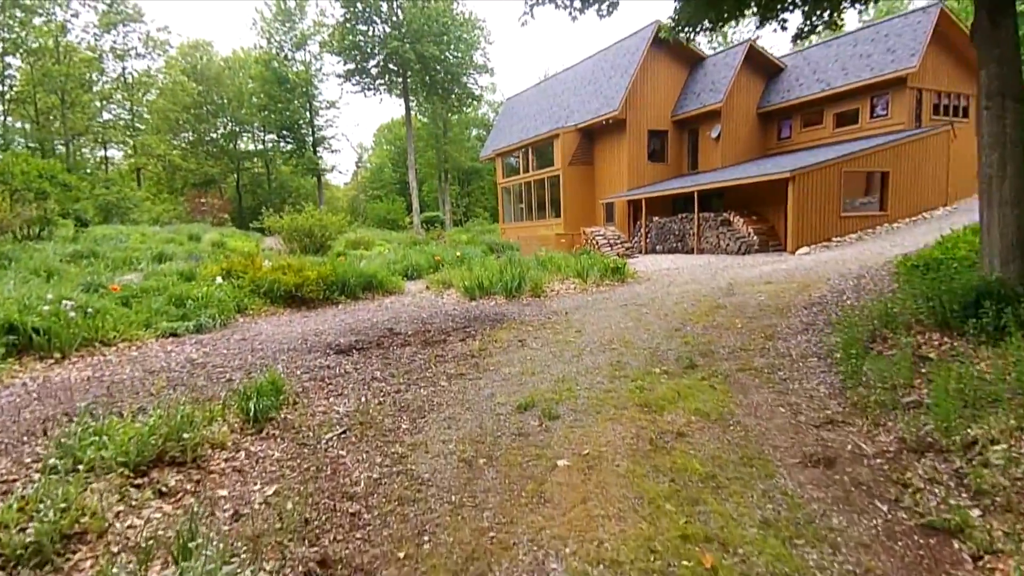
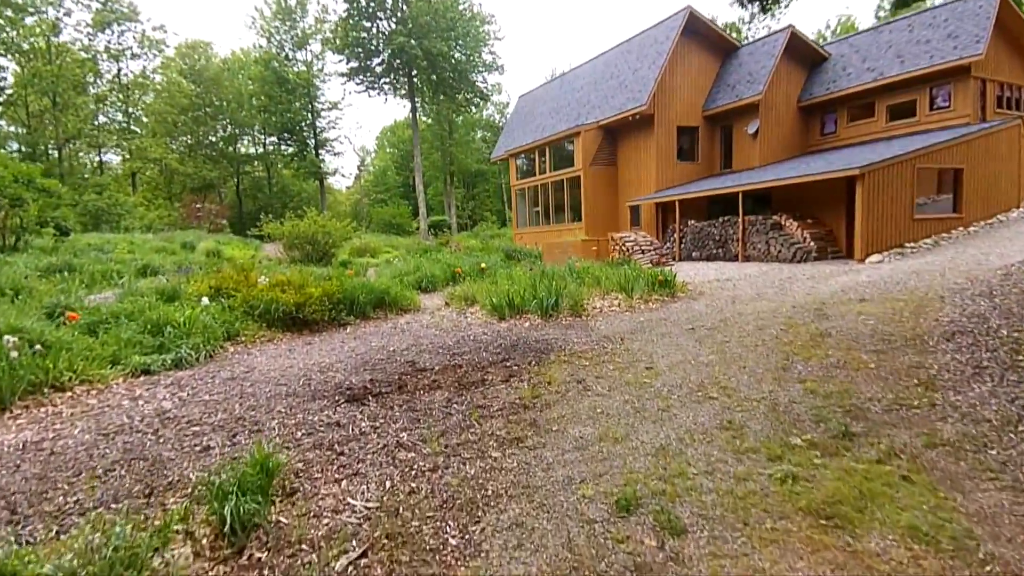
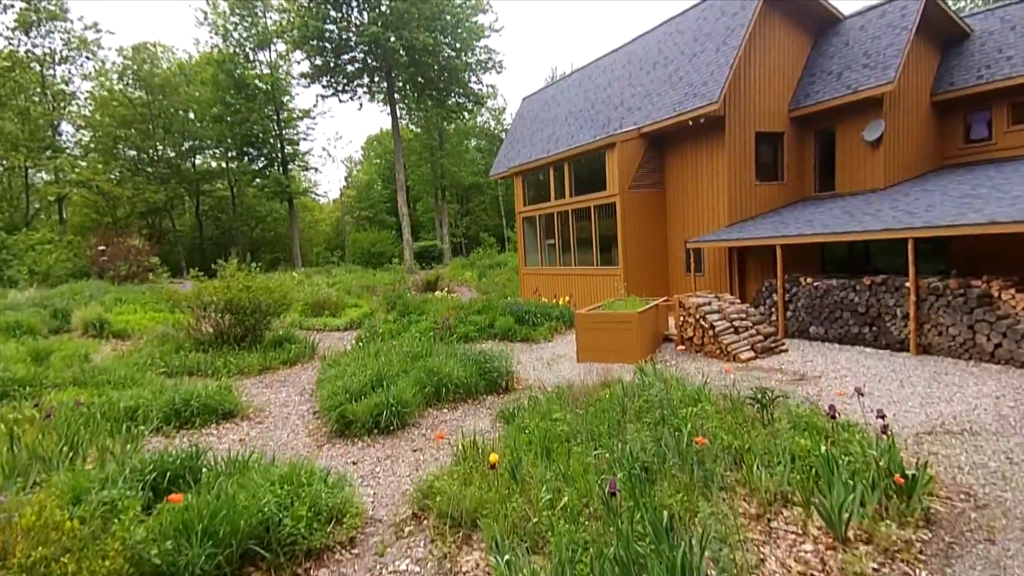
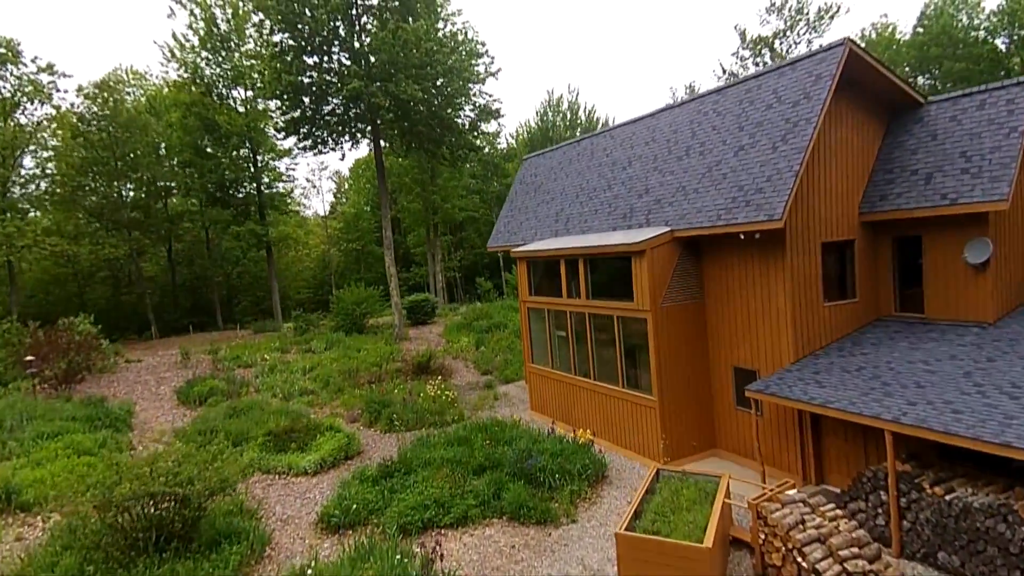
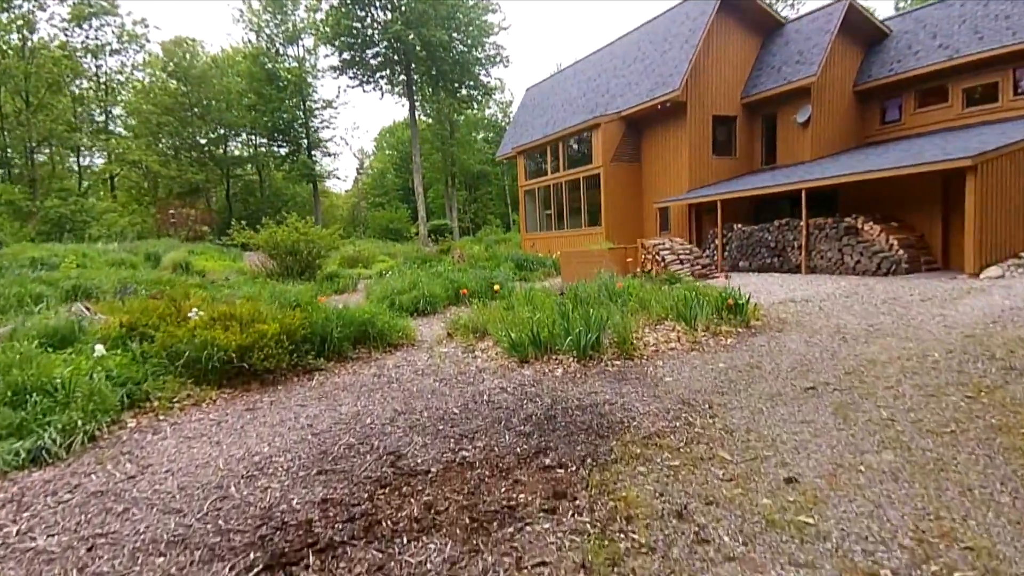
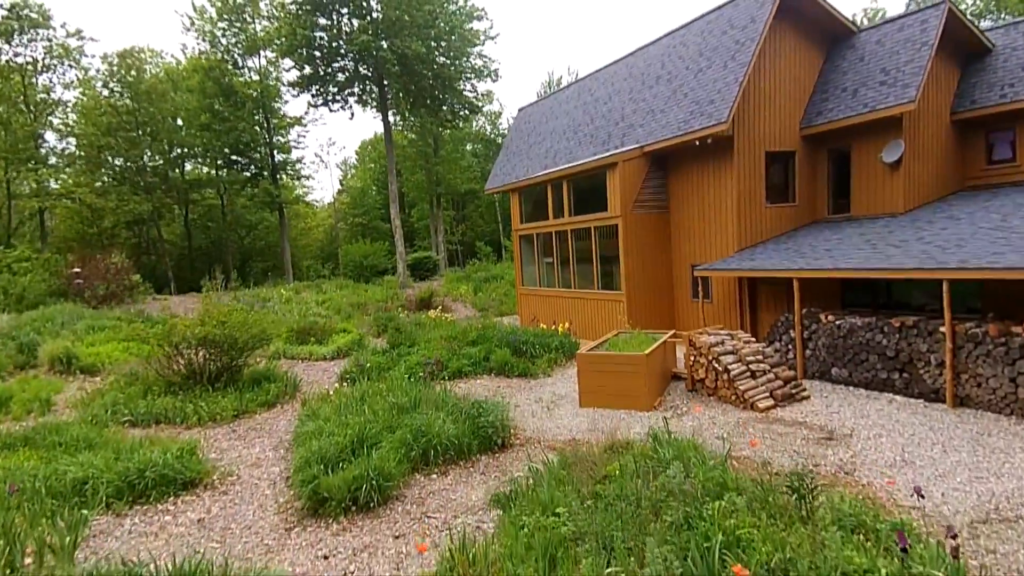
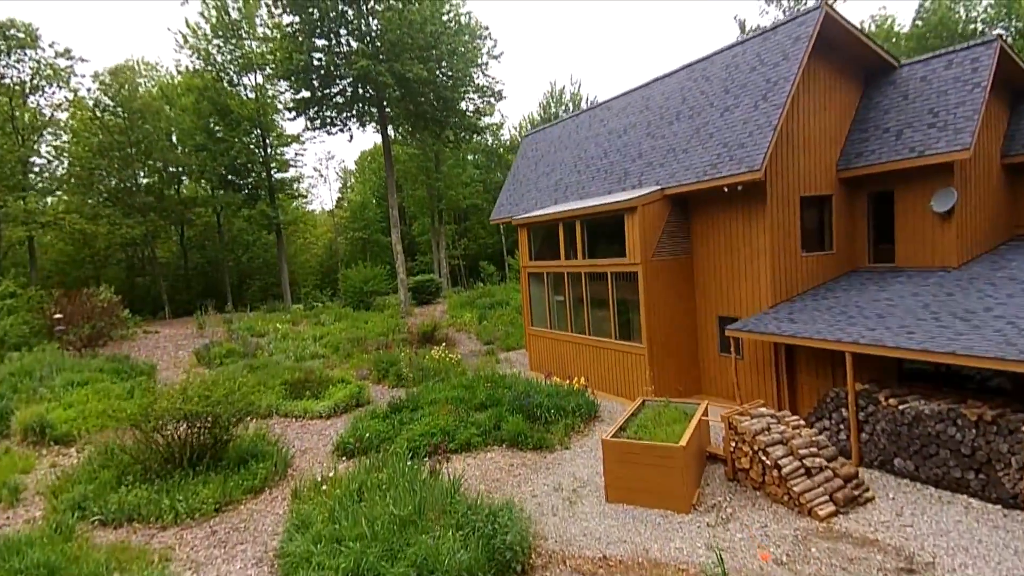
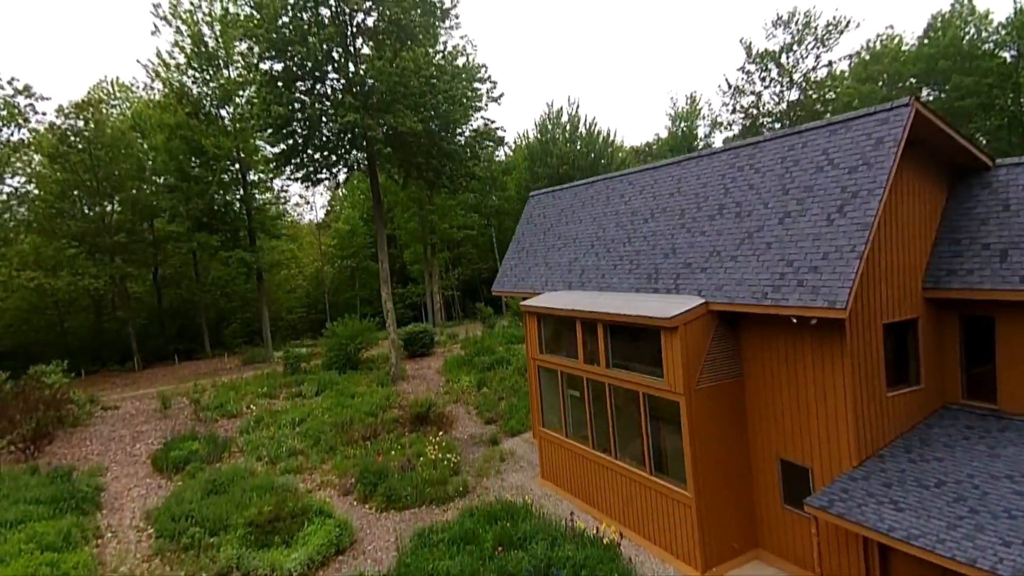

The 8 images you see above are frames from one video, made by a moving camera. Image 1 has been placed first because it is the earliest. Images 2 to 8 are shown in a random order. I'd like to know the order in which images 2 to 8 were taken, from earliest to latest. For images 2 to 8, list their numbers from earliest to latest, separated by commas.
2, 5, 3, 6, 7, 4, 8
